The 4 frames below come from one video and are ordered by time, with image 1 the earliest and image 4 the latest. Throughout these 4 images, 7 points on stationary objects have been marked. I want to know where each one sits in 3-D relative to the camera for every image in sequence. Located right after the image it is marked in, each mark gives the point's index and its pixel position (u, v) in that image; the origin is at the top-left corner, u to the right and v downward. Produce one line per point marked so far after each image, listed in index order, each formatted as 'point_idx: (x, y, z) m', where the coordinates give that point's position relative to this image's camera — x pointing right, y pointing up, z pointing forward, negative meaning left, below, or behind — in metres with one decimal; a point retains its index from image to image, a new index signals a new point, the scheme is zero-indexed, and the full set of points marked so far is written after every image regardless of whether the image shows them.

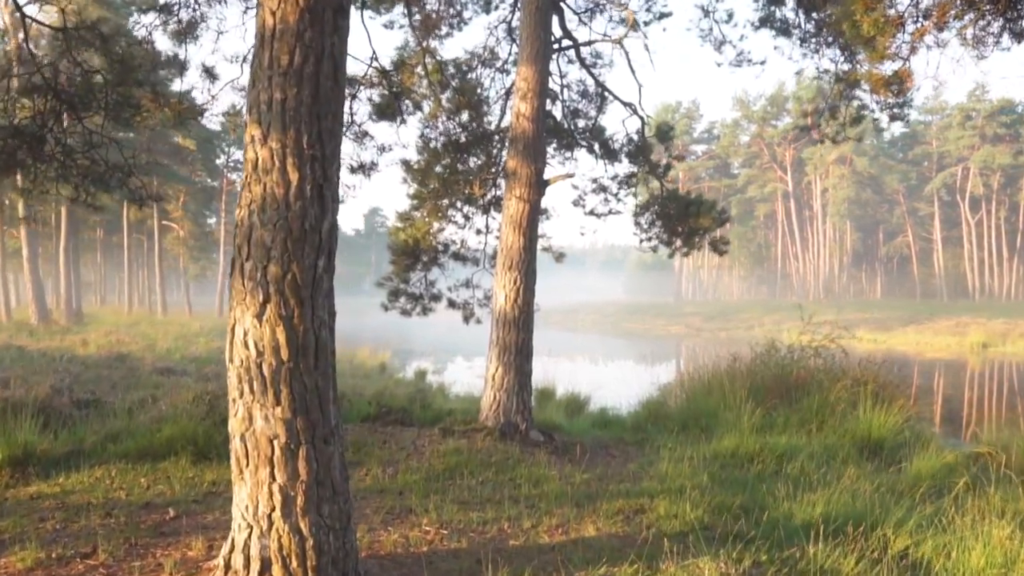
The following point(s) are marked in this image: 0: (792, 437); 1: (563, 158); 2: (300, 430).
0: (+2.9, -1.5, +7.9) m
1: (+0.6, +1.6, +9.6) m
2: (-0.8, -0.5, +2.9) m
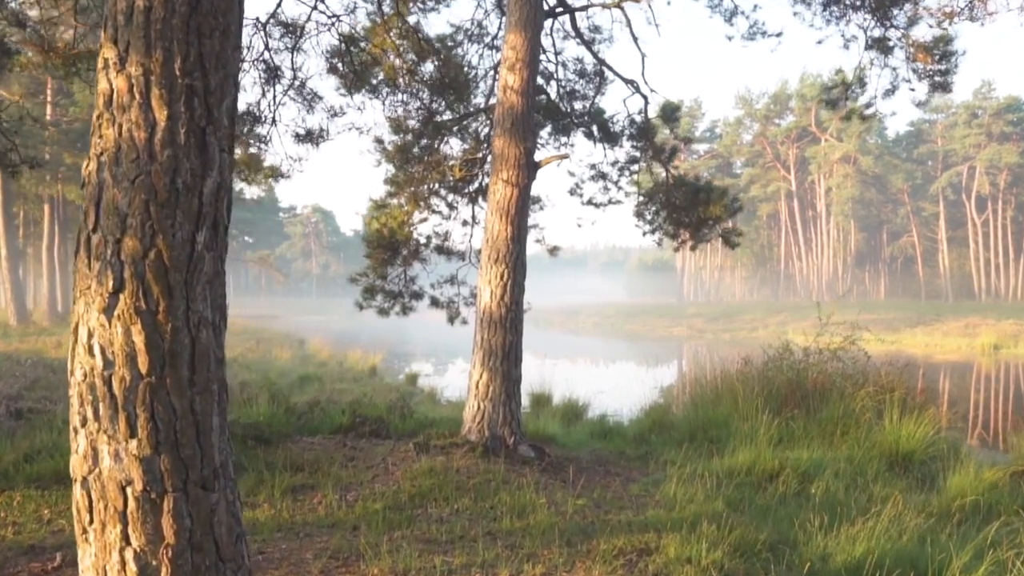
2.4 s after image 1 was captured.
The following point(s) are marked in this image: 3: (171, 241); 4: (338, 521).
0: (+2.8, -1.5, +7.1) m
1: (+0.5, +1.7, +8.7) m
2: (-0.9, -0.5, +2.1) m
3: (-0.9, +0.1, +2.1) m
4: (-1.0, -1.3, +4.3) m
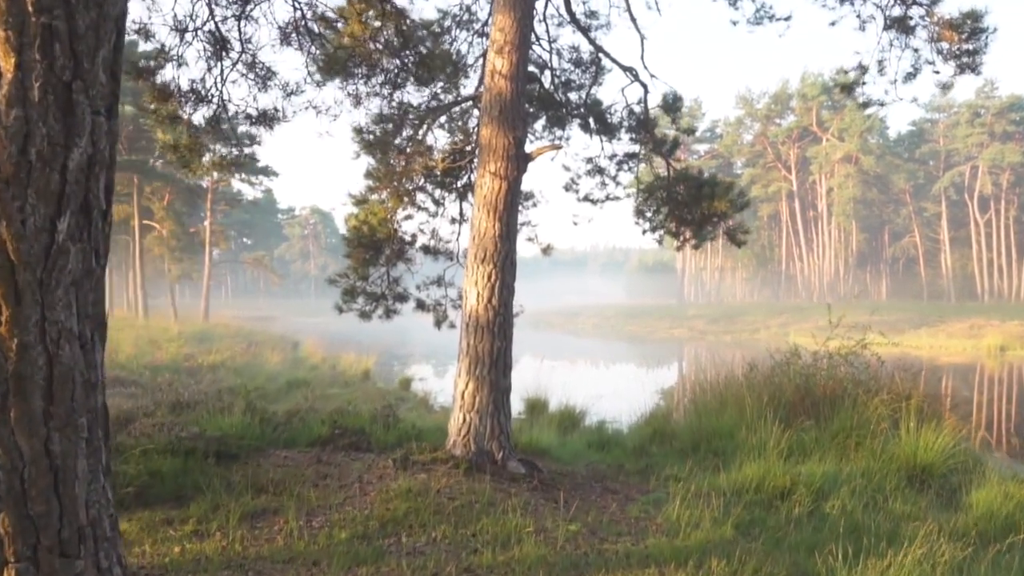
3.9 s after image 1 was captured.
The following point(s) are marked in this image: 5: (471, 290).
0: (+2.7, -1.5, +6.5) m
1: (+0.4, +1.6, +8.2) m
2: (-1.0, -0.5, +1.6) m
3: (-1.0, +0.1, +1.6) m
4: (-1.1, -1.3, +3.8) m
5: (-0.3, 0.0, +5.9) m
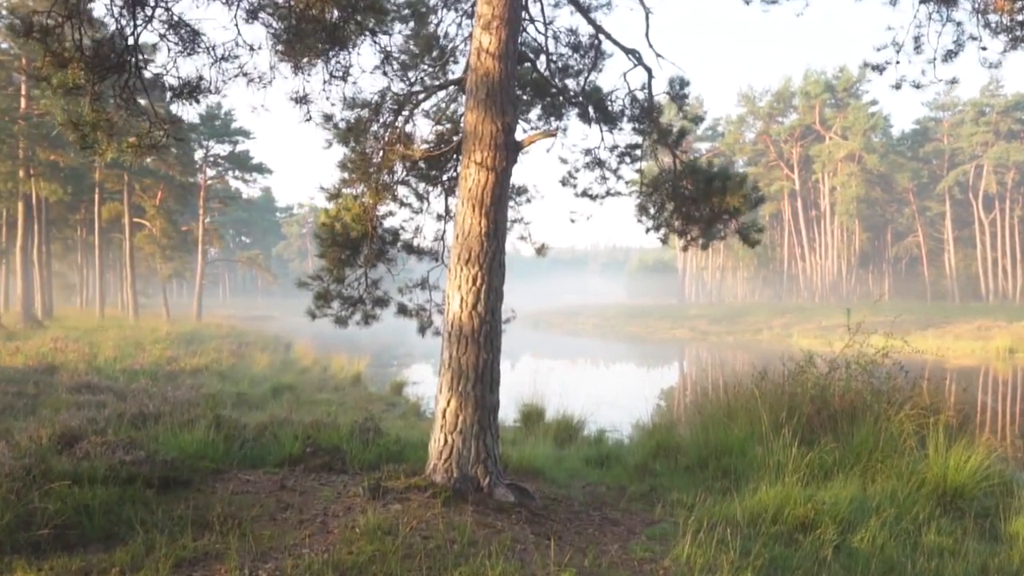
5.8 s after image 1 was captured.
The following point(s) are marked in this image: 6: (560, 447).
0: (+2.6, -1.5, +5.9) m
1: (+0.4, +1.6, +7.5) m
2: (-1.1, -0.5, +0.9) m
3: (-1.1, +0.1, +0.9) m
4: (-1.2, -1.3, +3.1) m
5: (-0.4, 0.0, +5.3) m
6: (+0.5, -1.8, +8.6) m
